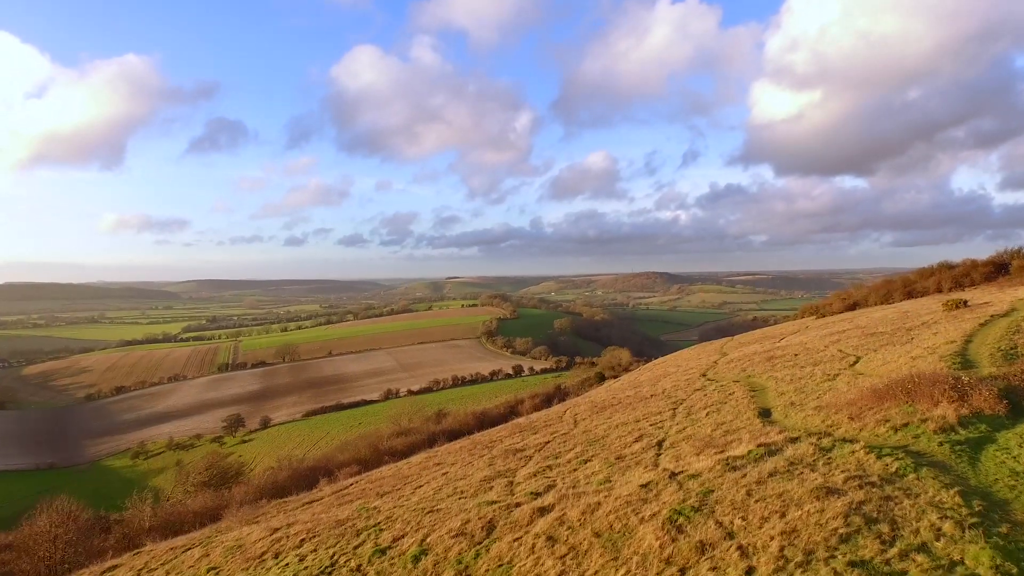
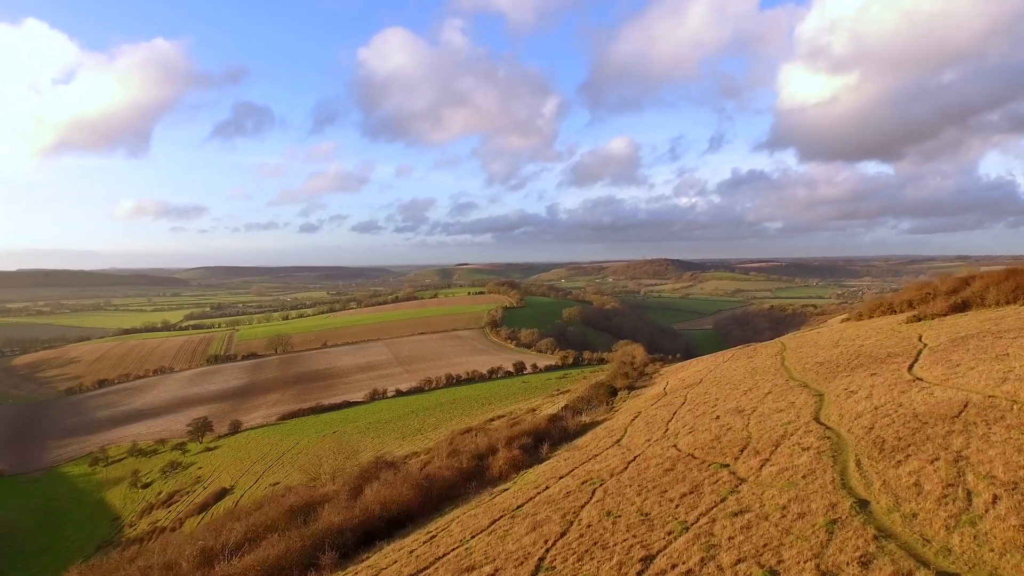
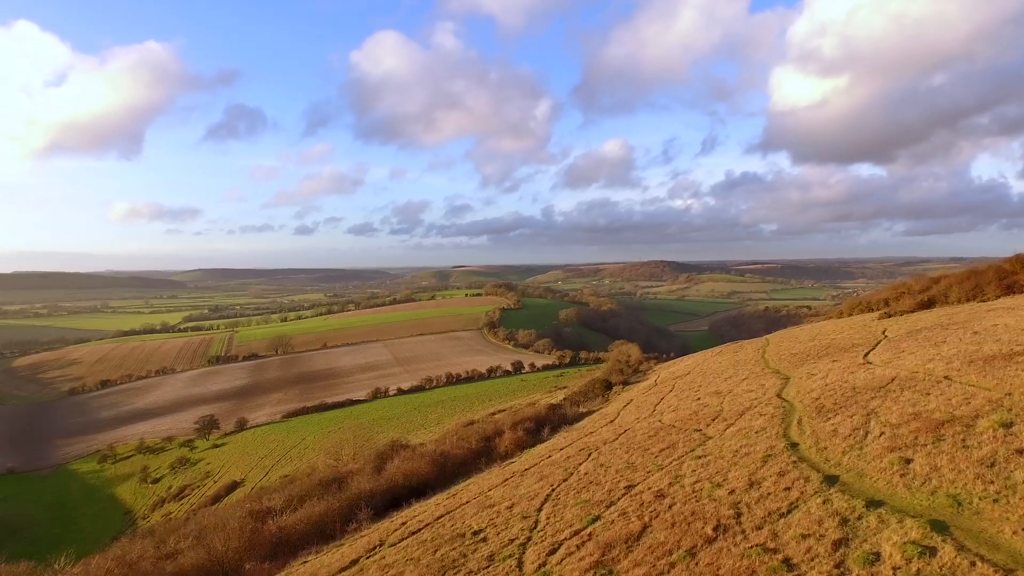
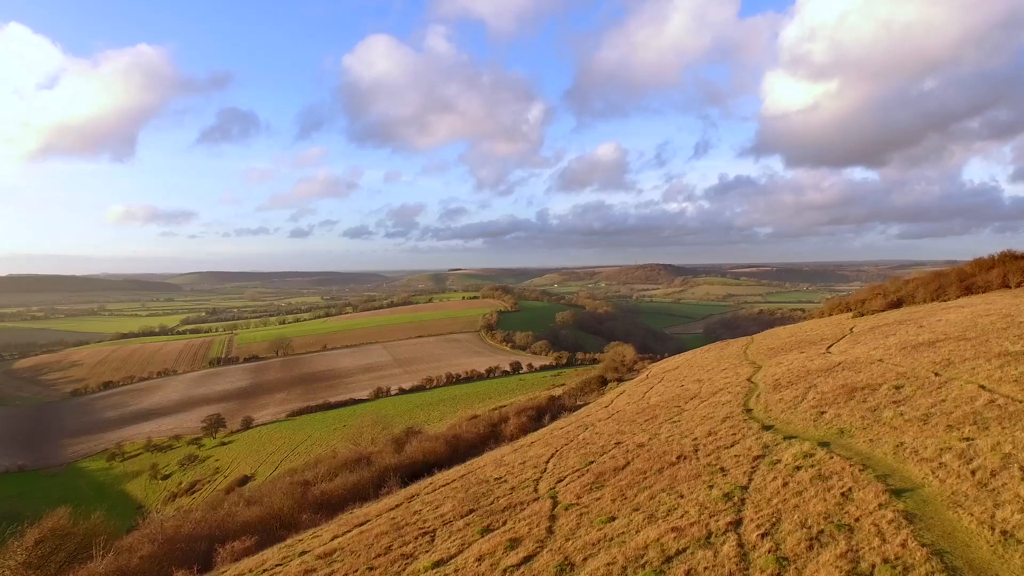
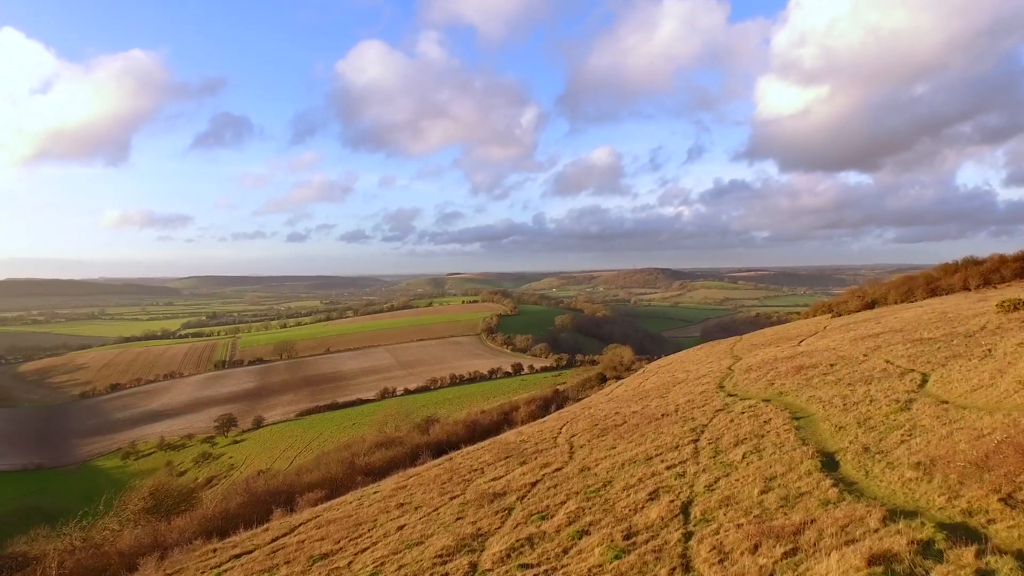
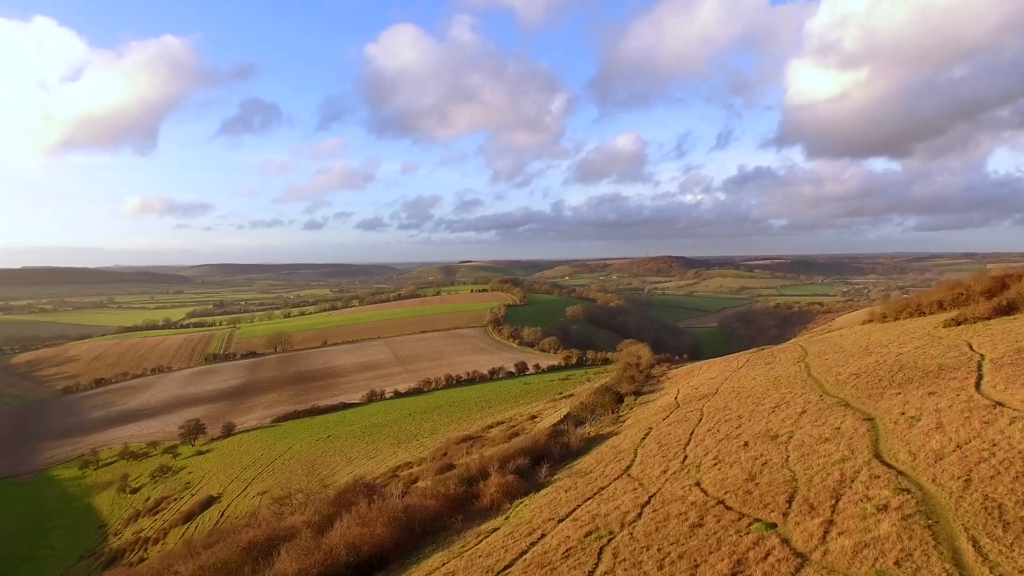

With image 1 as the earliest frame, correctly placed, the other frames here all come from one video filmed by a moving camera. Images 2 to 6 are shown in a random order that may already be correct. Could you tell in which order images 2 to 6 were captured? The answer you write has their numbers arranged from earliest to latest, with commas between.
5, 4, 3, 2, 6
